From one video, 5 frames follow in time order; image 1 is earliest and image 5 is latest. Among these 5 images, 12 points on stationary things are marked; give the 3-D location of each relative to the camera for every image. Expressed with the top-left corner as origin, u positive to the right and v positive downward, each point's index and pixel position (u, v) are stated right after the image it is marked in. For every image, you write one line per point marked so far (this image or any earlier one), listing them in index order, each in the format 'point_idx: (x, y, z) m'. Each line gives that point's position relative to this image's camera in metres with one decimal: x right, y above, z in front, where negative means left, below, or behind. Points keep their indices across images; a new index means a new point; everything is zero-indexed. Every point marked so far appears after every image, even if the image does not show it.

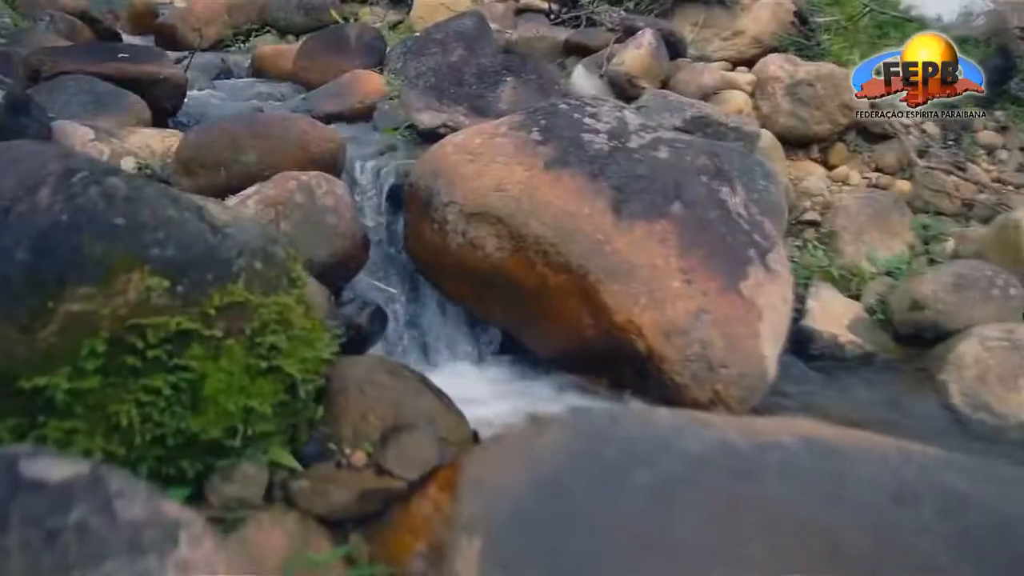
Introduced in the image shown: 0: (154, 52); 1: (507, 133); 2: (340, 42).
0: (-2.3, +1.5, +6.1) m
1: (0.0, +0.7, +4.3) m
2: (-1.3, +1.9, +7.3) m
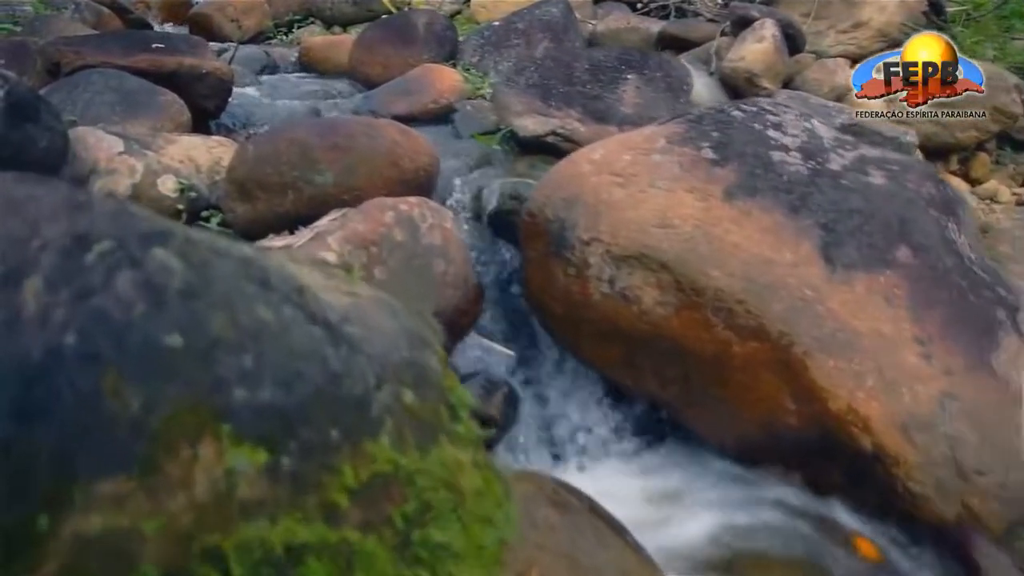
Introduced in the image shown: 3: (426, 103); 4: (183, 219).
0: (-1.7, +1.3, +5.1) m
1: (+0.5, +0.5, +3.3) m
2: (-0.7, +1.7, +6.3) m
3: (-0.5, +1.1, +5.5) m
4: (-1.1, +0.2, +3.3) m
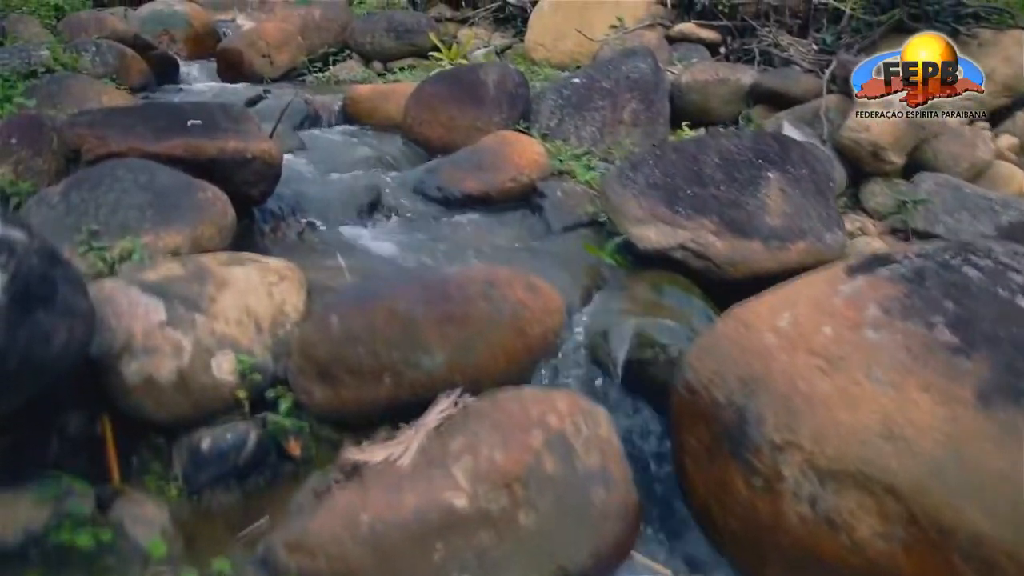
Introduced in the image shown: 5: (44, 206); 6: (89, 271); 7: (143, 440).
0: (-1.3, +0.8, +4.3) m
1: (+1.0, -0.1, +2.5) m
2: (-0.2, +1.2, +5.5) m
3: (0.0, +0.5, +4.7) m
4: (-0.7, -0.3, +2.5) m
5: (-1.8, +0.3, +3.6) m
6: (-1.5, +0.1, +3.3) m
7: (-1.0, -0.4, +2.5) m
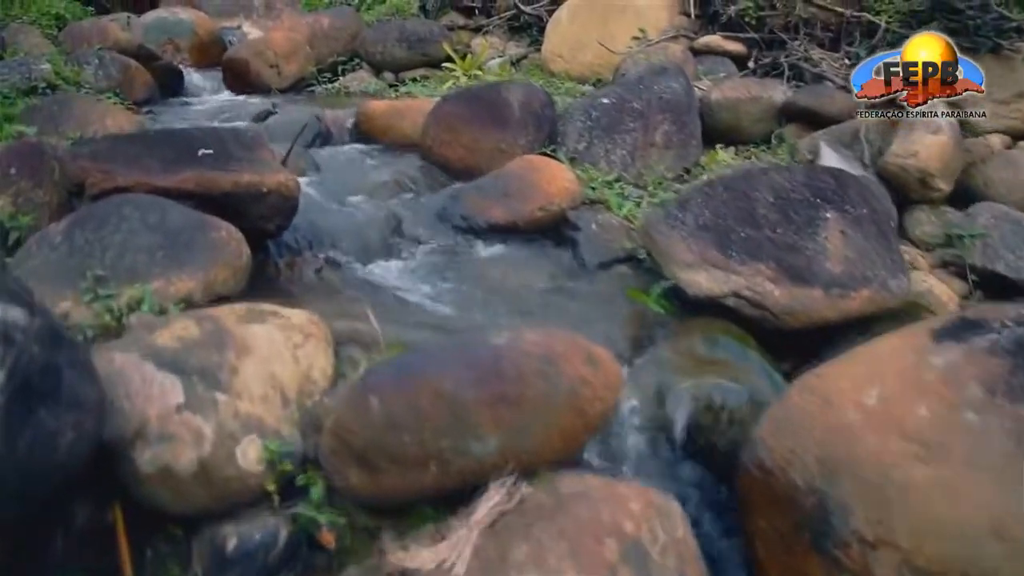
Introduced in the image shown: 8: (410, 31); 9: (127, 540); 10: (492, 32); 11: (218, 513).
0: (-1.1, +0.6, +4.0) m
1: (+1.1, -0.3, +2.2) m
2: (-0.1, +1.0, +5.2) m
3: (+0.1, +0.4, +4.4) m
4: (-0.6, -0.5, +2.2) m
5: (-1.7, +0.1, +3.4) m
6: (-1.3, -0.1, +3.1) m
7: (-0.8, -0.6, +2.2) m
8: (-0.9, +2.3, +8.4) m
9: (-0.9, -0.6, +2.2) m
10: (-0.2, +2.4, +8.8) m
11: (-0.7, -0.5, +2.2) m
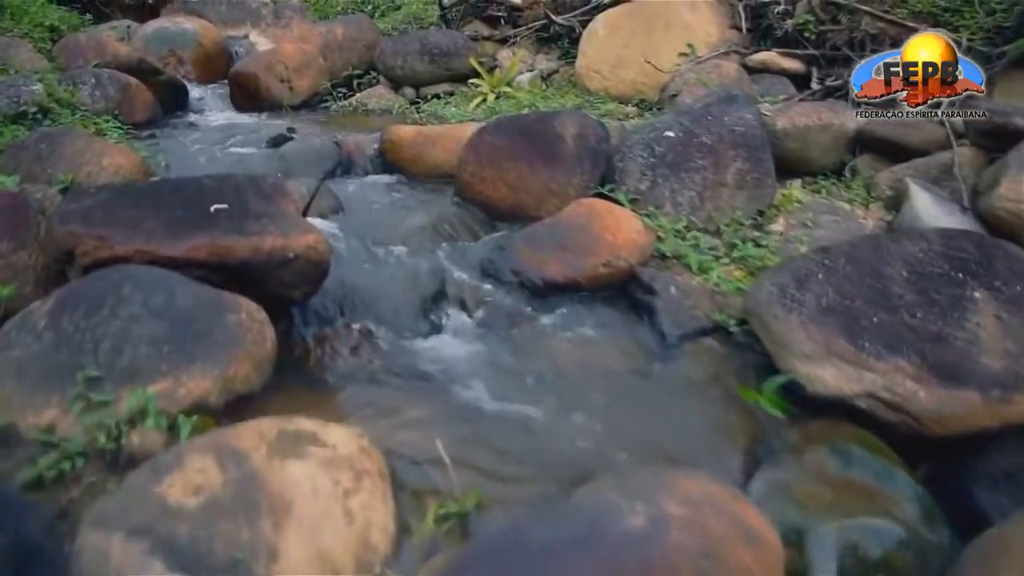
0: (-0.9, +0.3, +3.4) m
1: (+1.4, -0.6, +1.6) m
2: (+0.2, +0.7, +4.6) m
3: (+0.4, +0.1, +3.8) m
4: (-0.3, -0.8, +1.6) m
5: (-1.4, -0.1, +2.7) m
6: (-1.1, -0.4, +2.4) m
7: (-0.6, -0.9, +1.6) m
8: (-0.7, +2.0, +7.8) m
9: (-0.6, -0.9, +1.6) m
10: (+0.1, +2.1, +8.2) m
11: (-0.4, -0.8, +1.6) m
